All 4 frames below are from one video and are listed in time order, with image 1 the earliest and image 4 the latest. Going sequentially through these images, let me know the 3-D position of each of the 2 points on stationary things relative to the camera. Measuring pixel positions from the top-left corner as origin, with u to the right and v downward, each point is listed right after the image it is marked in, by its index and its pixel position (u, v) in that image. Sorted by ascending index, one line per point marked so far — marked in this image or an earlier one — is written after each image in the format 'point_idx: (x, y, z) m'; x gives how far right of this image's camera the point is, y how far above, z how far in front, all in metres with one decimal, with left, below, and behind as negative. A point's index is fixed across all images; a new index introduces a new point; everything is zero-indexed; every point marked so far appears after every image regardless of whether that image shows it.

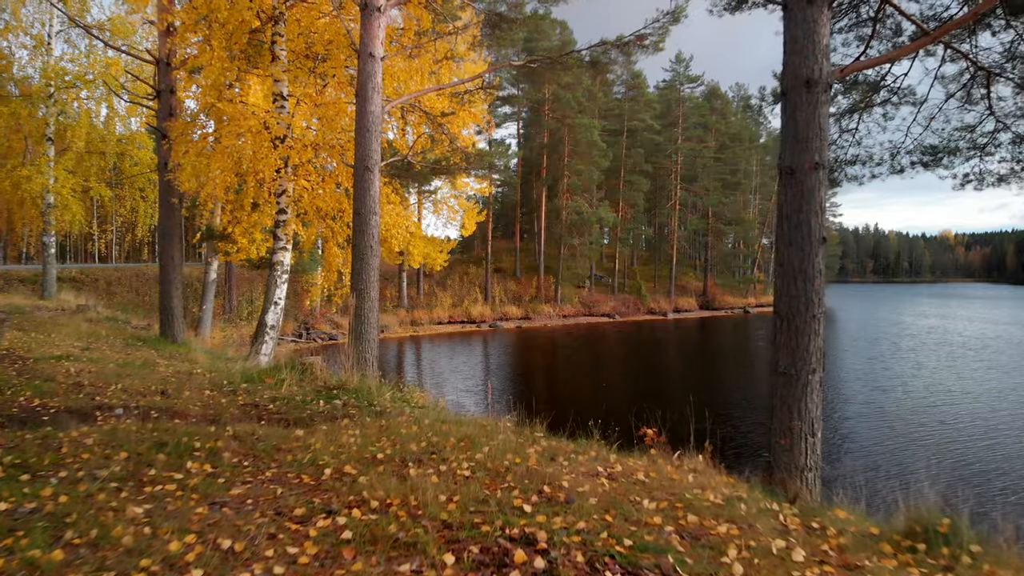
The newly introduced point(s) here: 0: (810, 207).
0: (+2.1, +0.6, +3.7) m
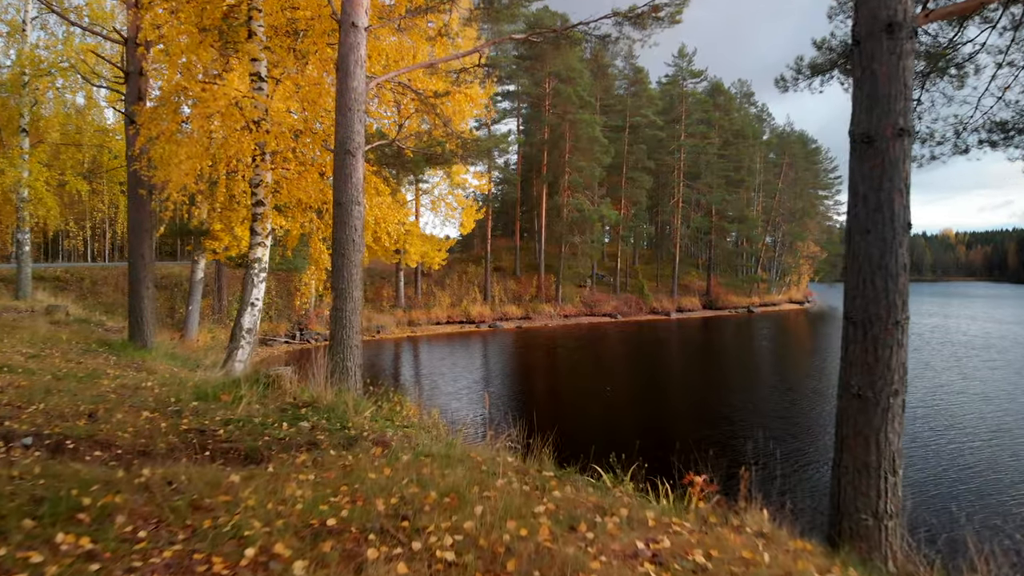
0: (+2.1, +0.6, +2.9) m
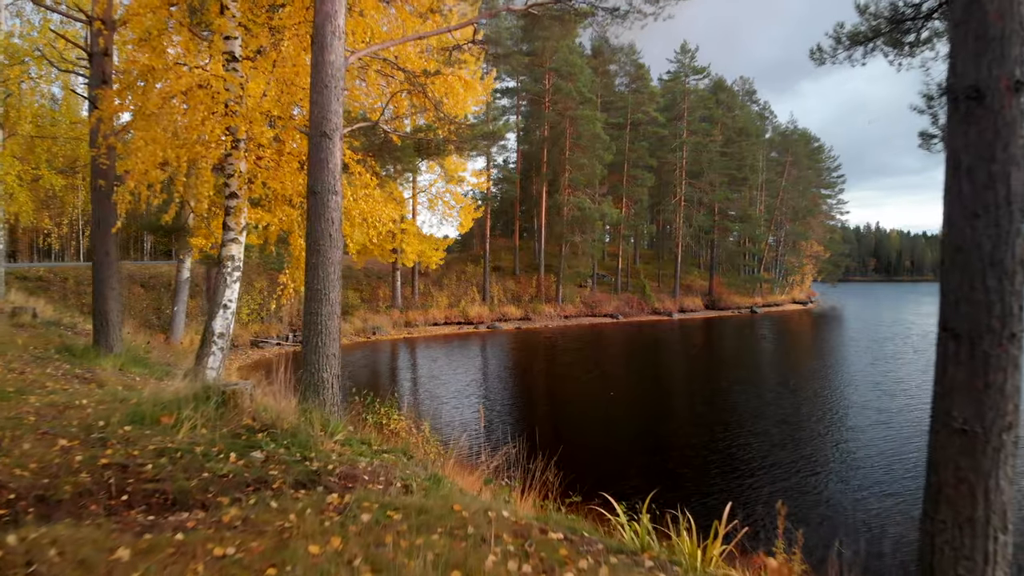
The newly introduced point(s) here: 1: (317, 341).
0: (+2.0, +0.6, +2.2) m
1: (-1.9, -0.5, +5.2) m
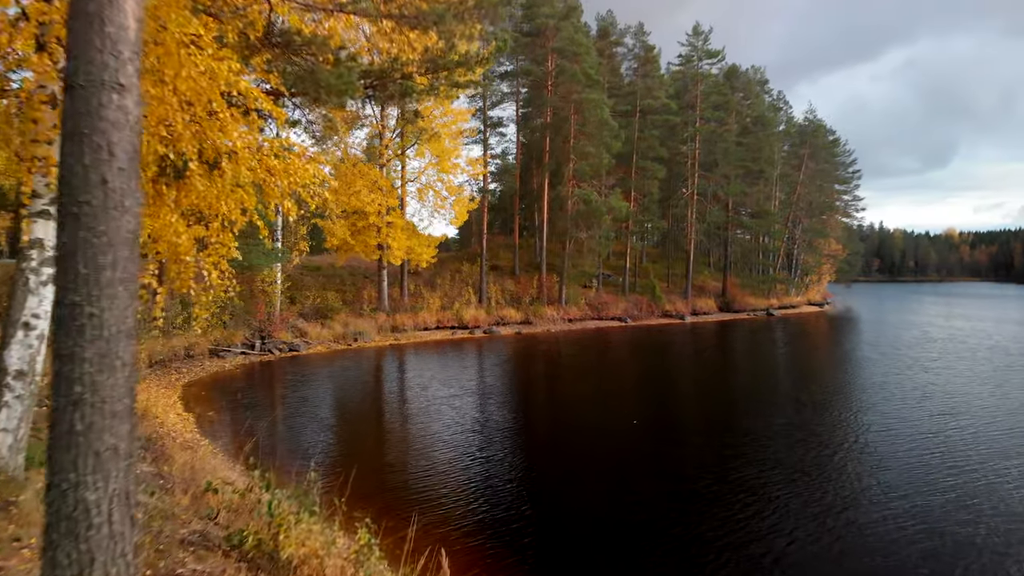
0: (+2.1, +0.5, -0.7) m
1: (-1.9, -0.6, +2.3) m
